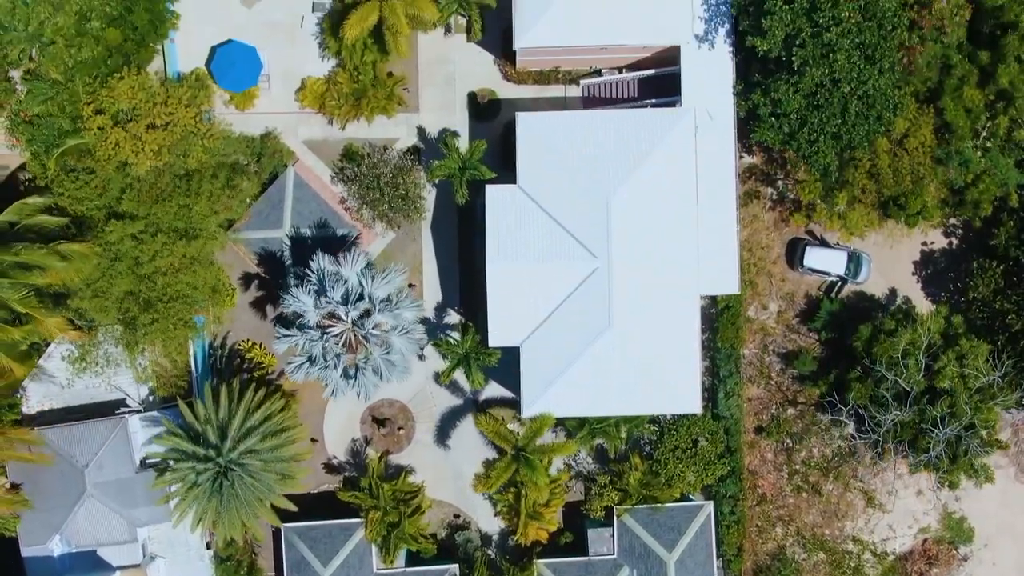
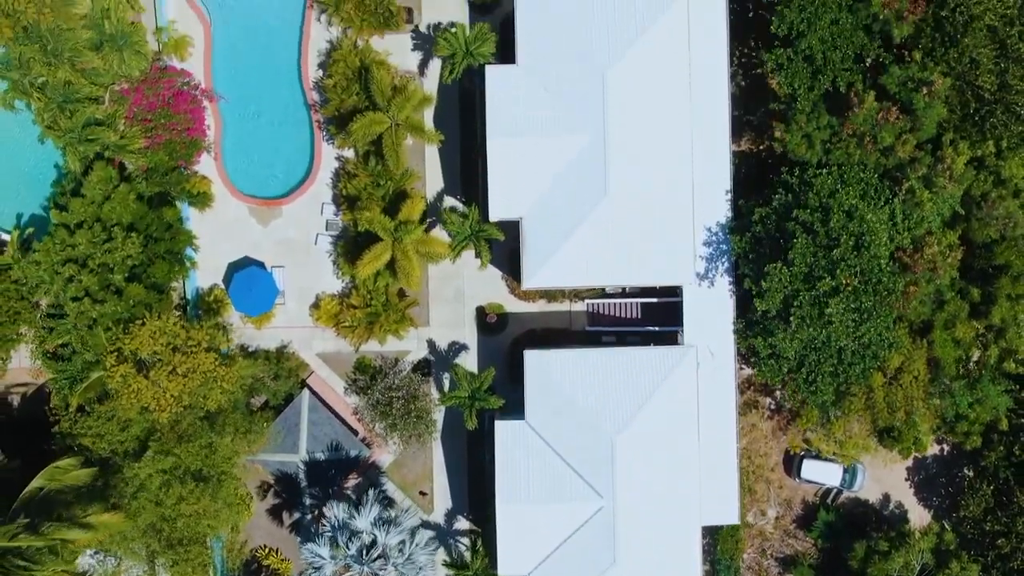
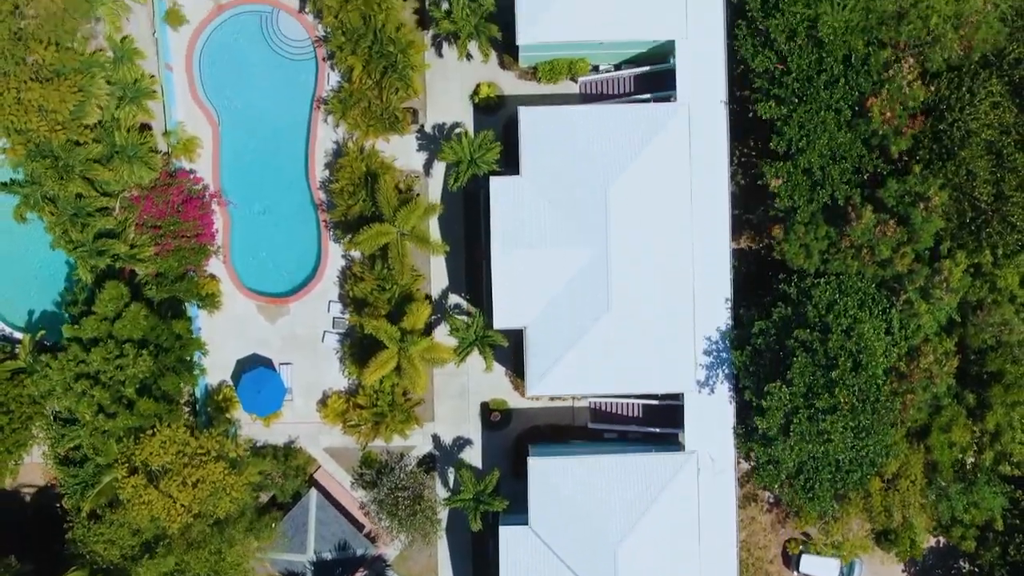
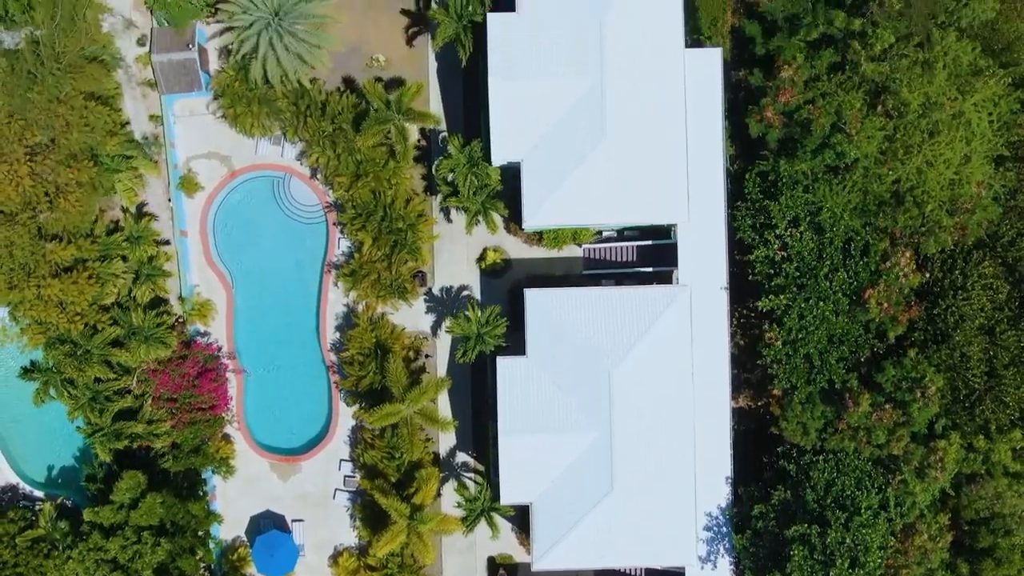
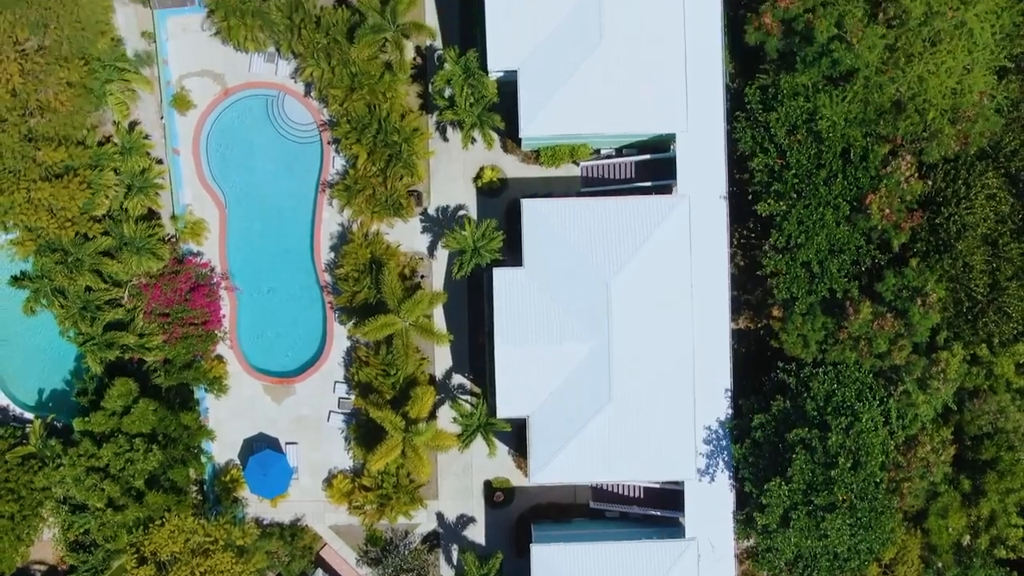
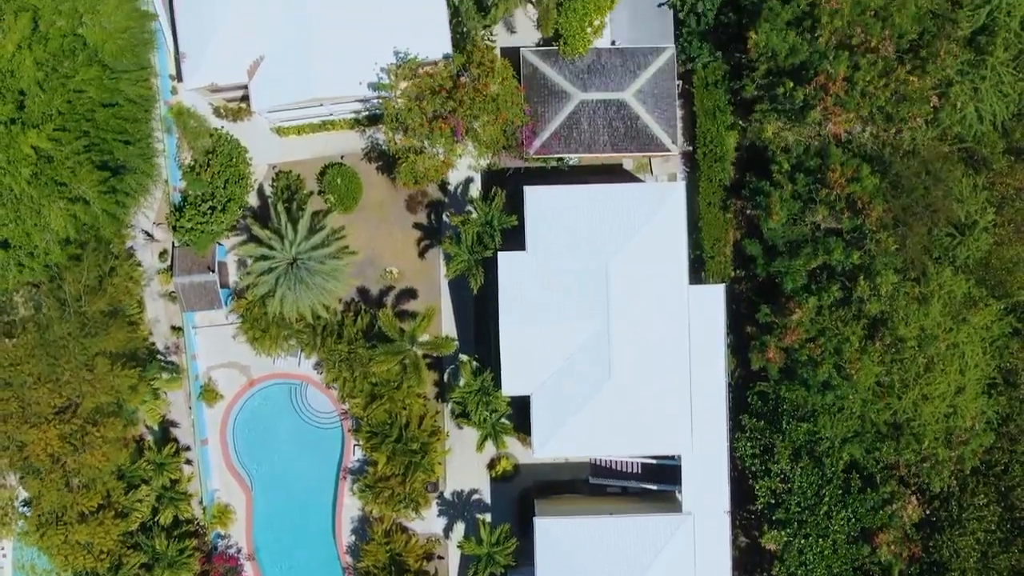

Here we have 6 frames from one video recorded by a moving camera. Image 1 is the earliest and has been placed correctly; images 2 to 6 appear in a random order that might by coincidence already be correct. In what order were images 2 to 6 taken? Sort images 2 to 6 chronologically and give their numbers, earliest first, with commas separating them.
2, 3, 5, 4, 6
